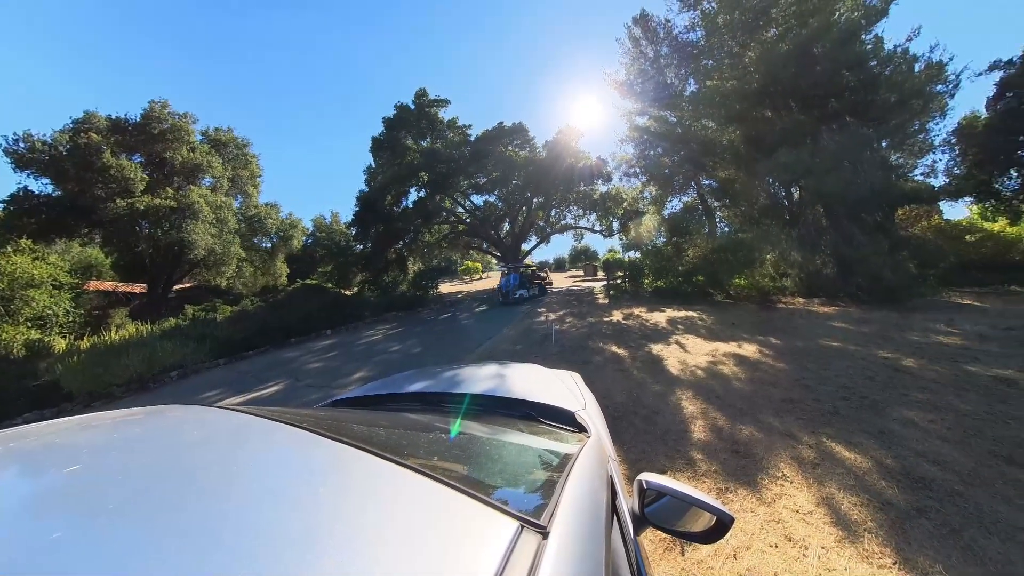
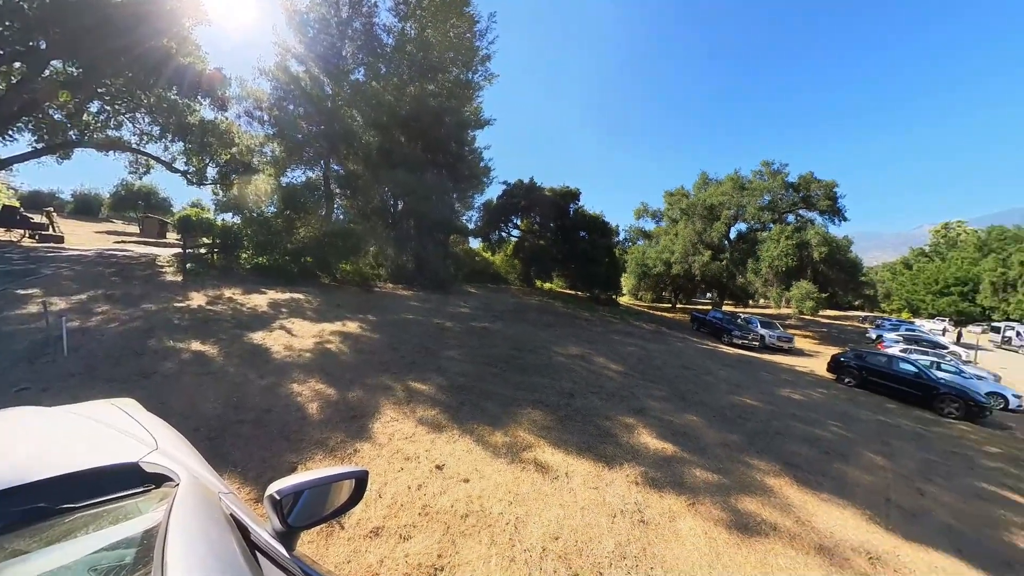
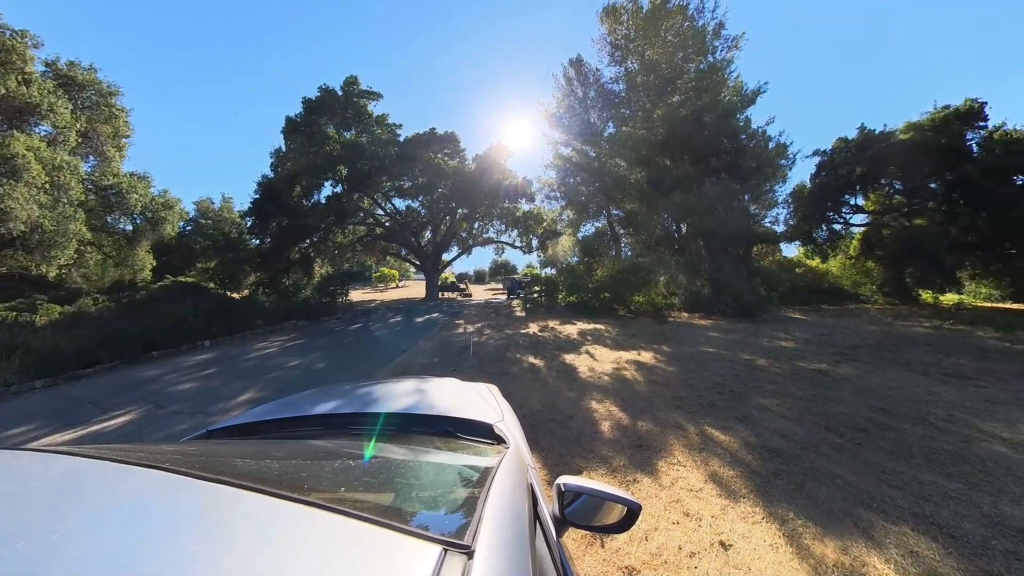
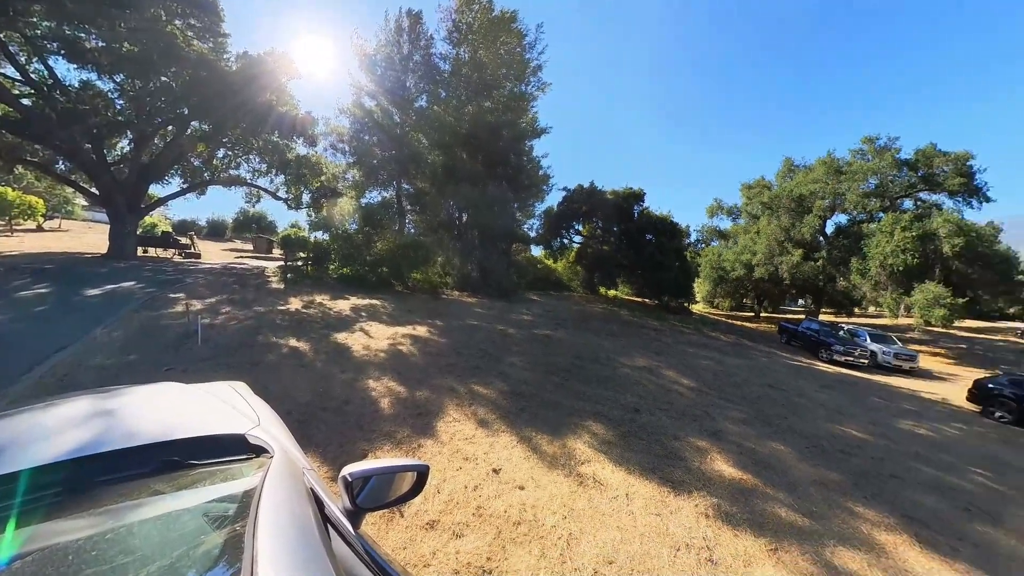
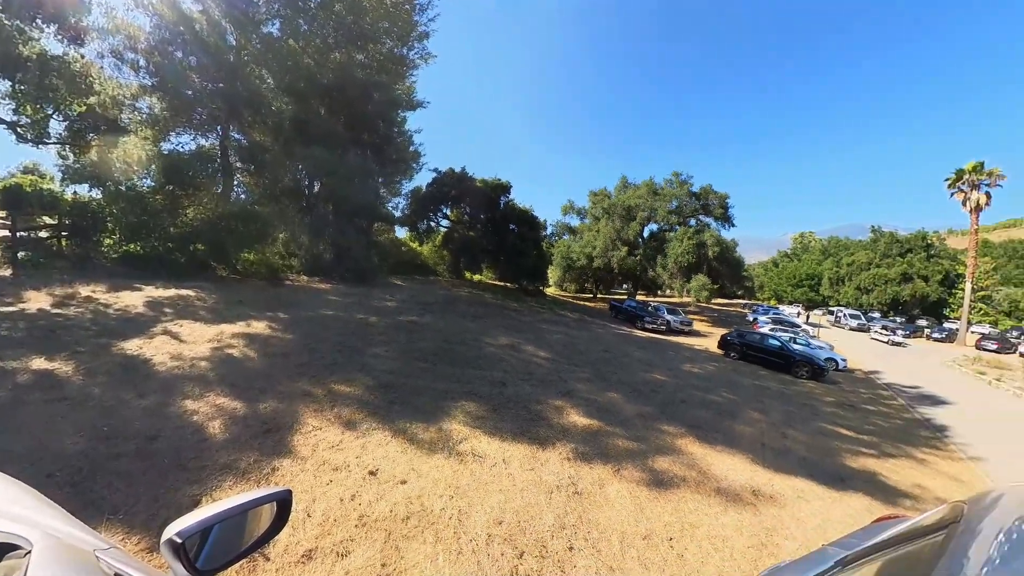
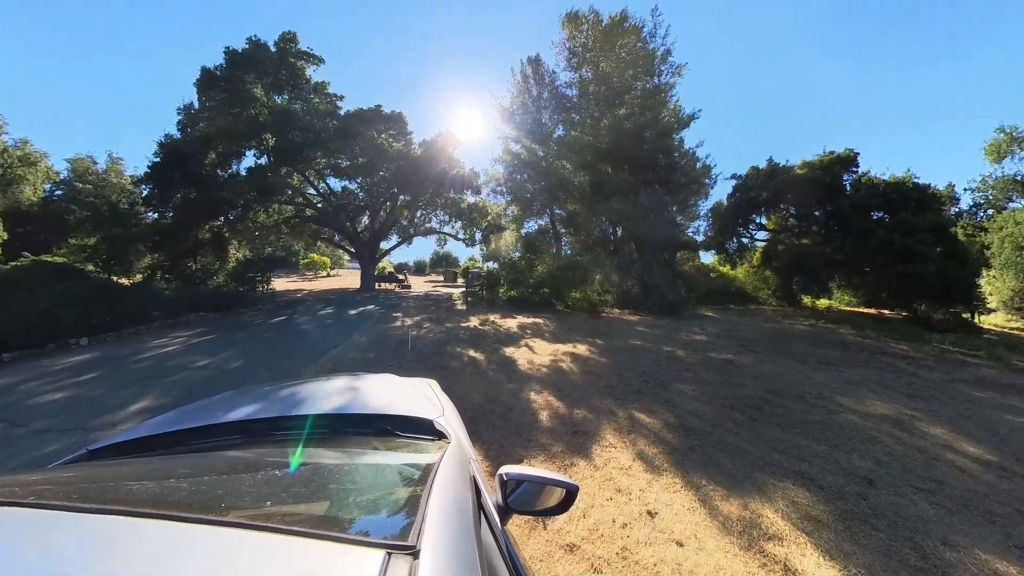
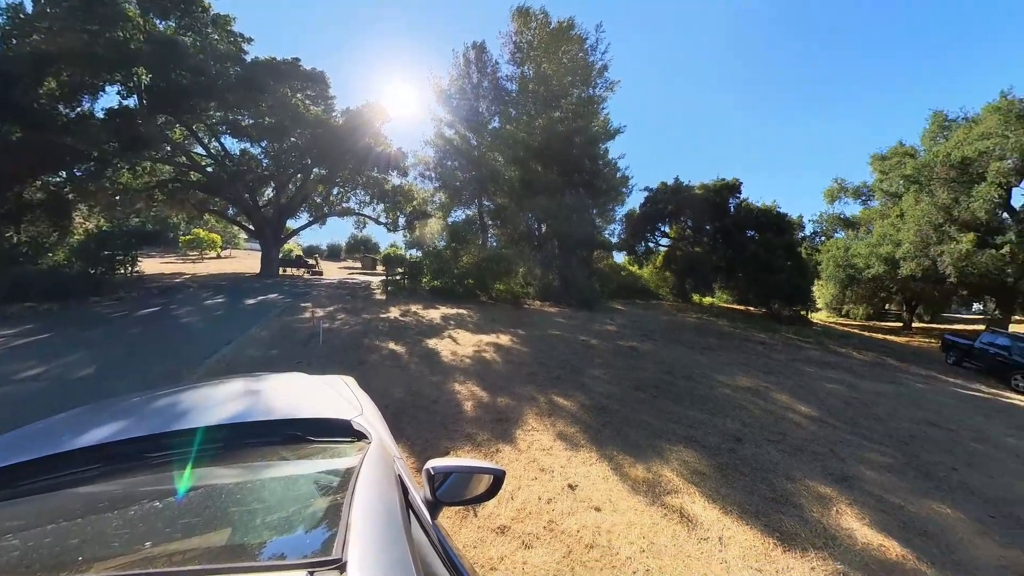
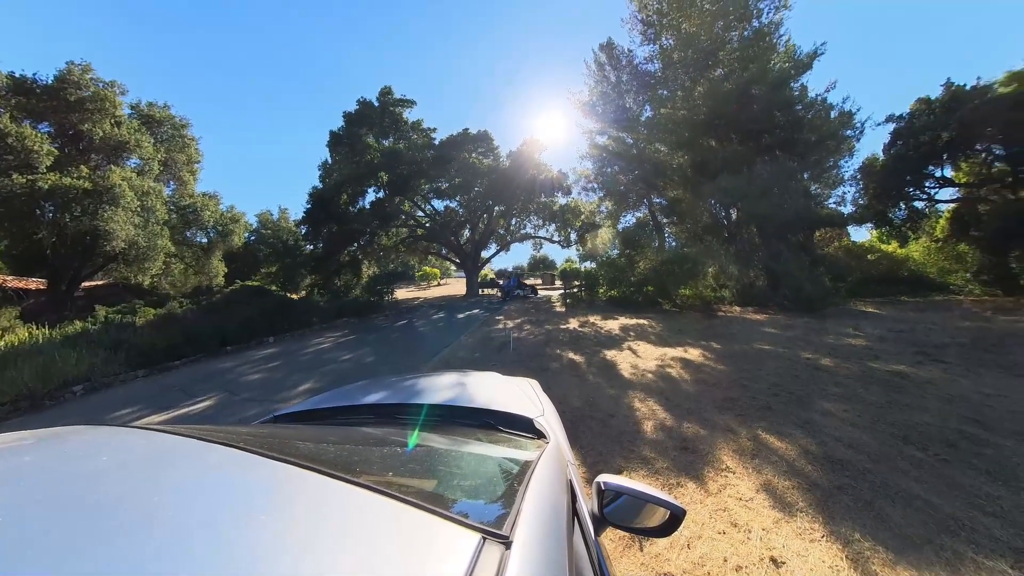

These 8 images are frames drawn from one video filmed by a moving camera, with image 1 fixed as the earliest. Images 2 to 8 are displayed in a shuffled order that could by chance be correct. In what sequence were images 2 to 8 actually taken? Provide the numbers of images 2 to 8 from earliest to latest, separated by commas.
8, 3, 6, 7, 4, 2, 5
